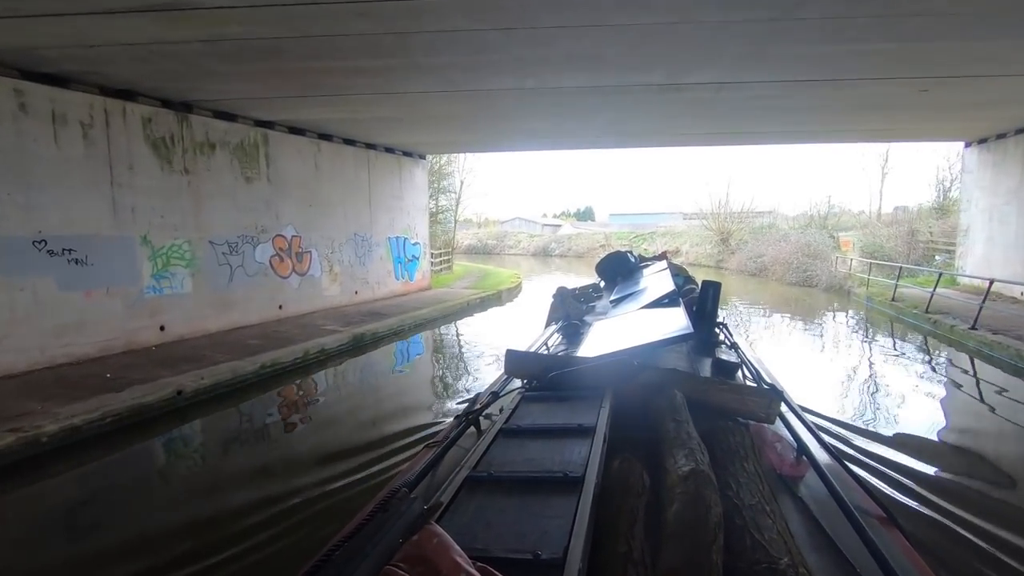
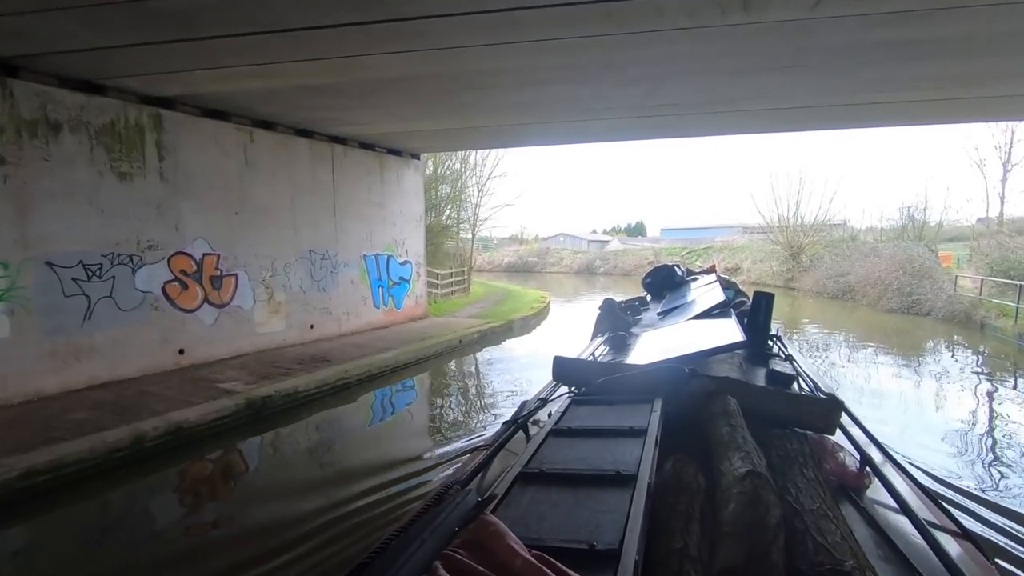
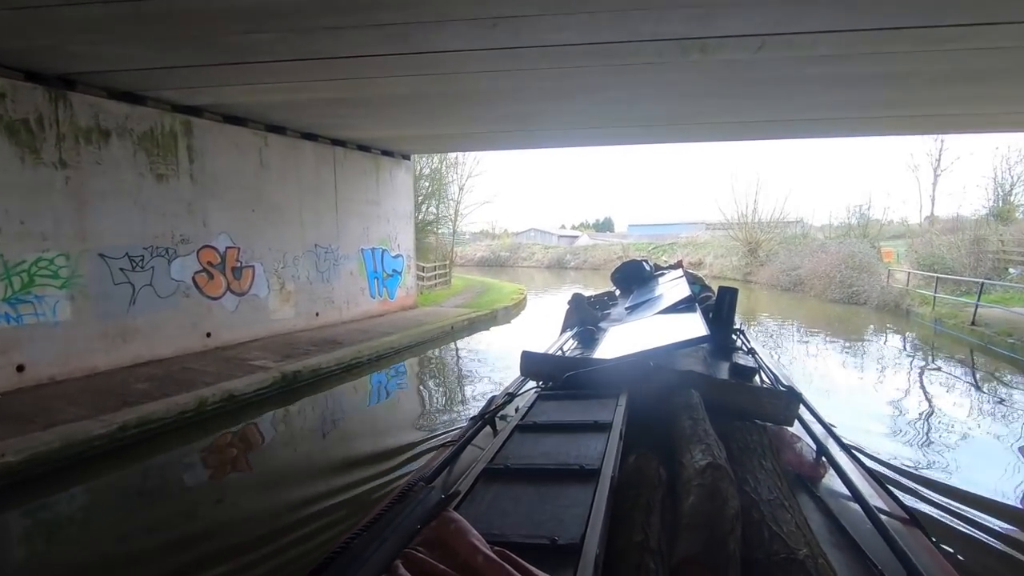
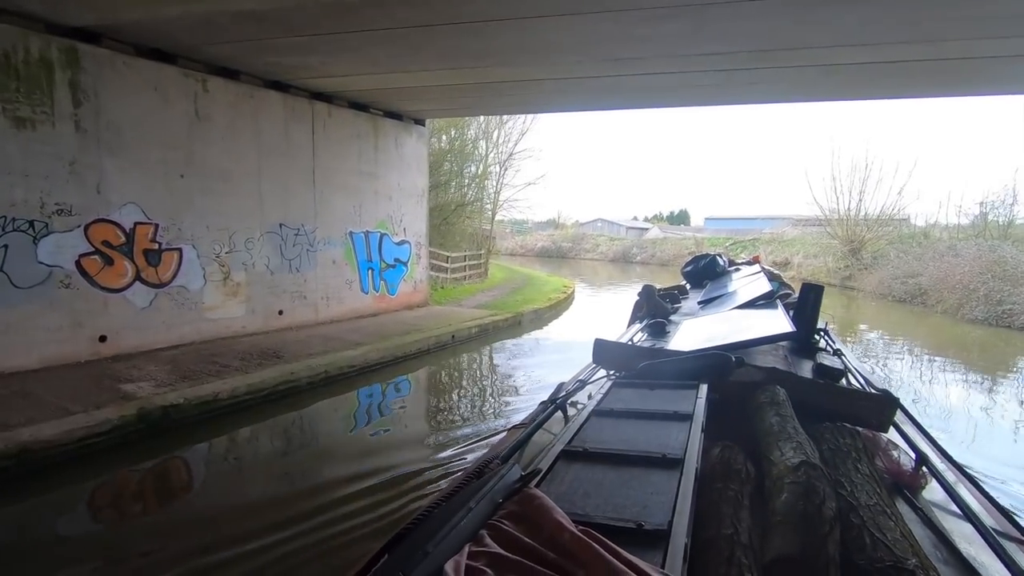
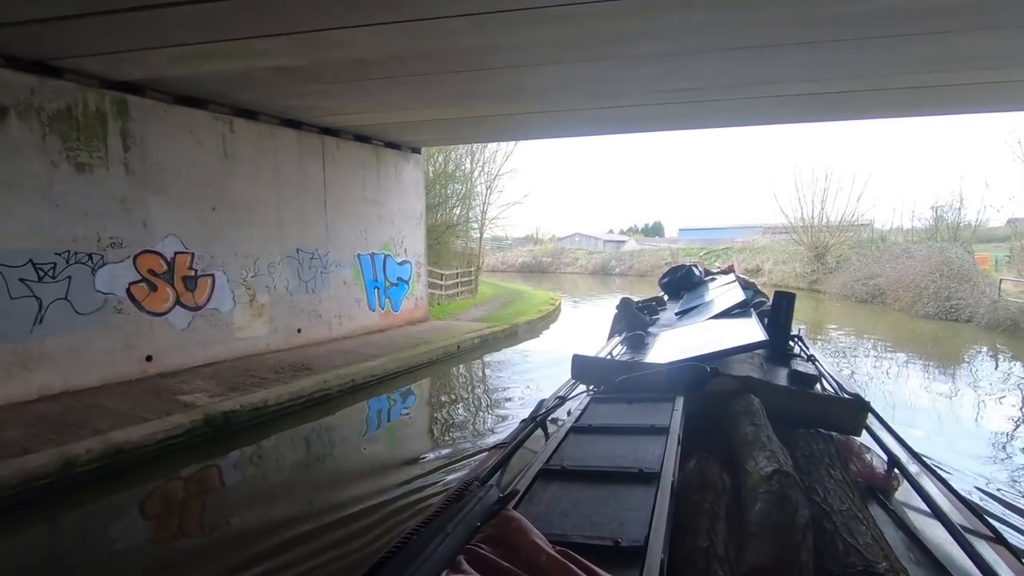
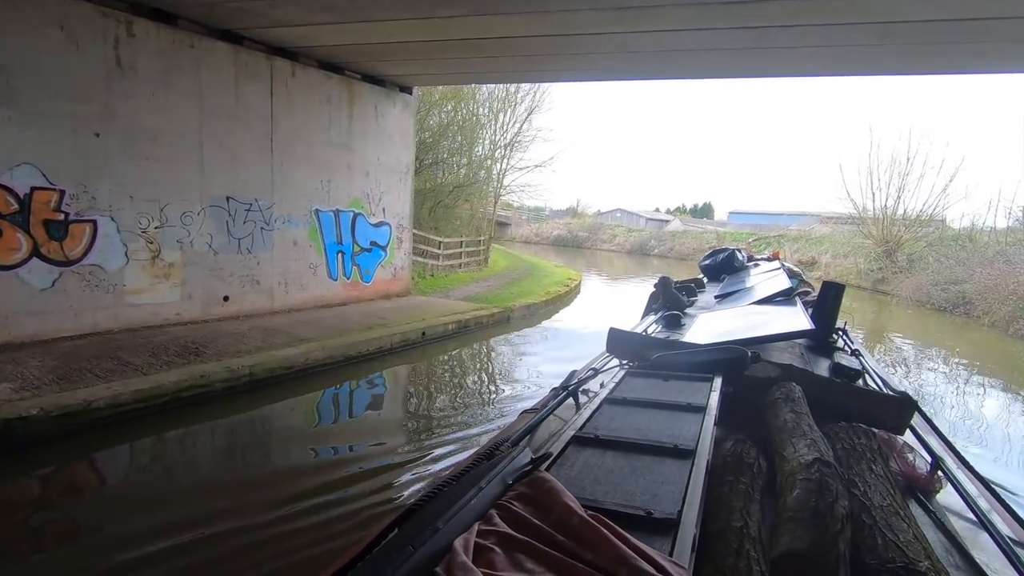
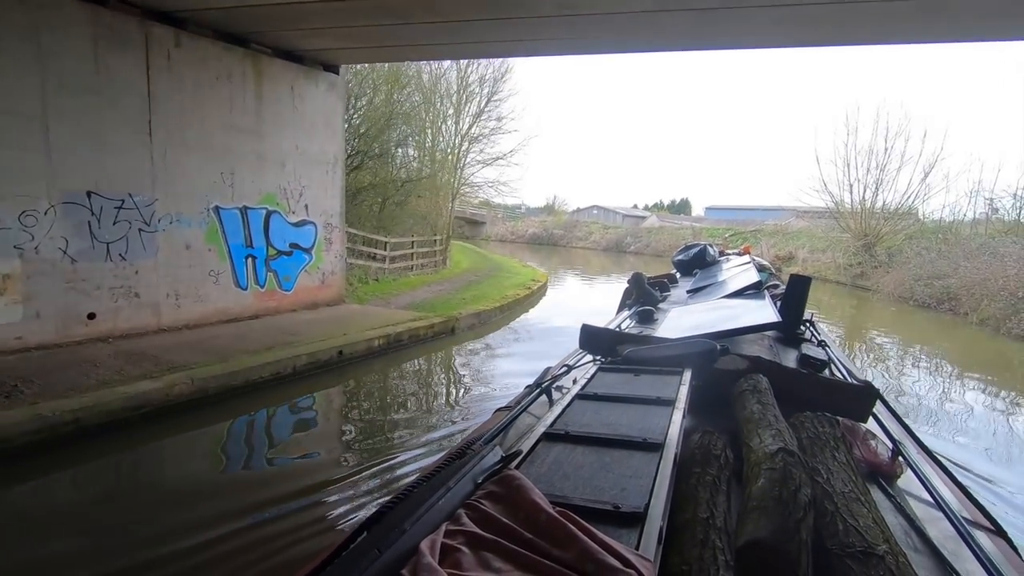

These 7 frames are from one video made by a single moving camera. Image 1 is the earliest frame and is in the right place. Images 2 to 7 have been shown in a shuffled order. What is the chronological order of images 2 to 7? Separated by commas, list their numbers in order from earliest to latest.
3, 2, 5, 4, 6, 7
